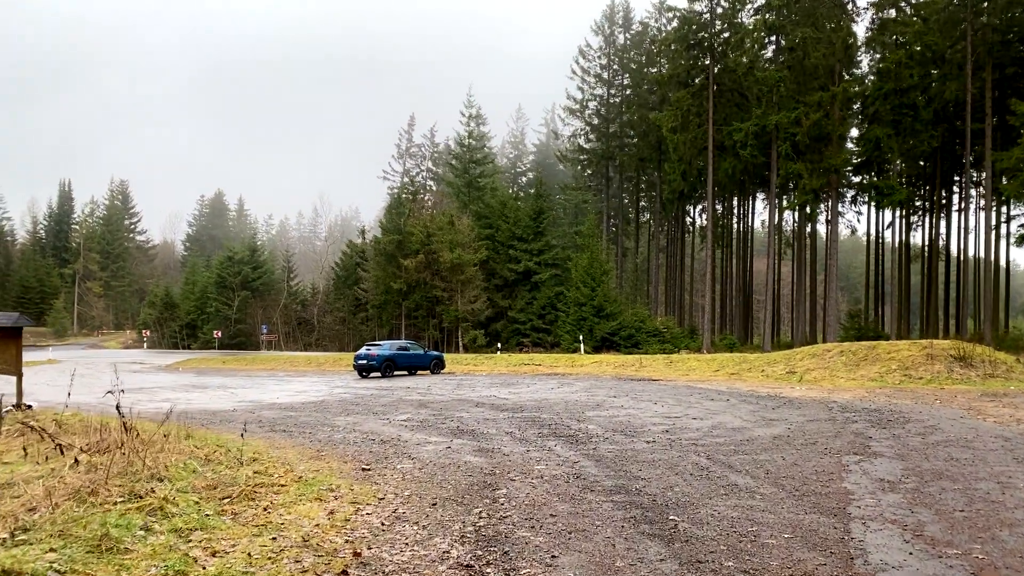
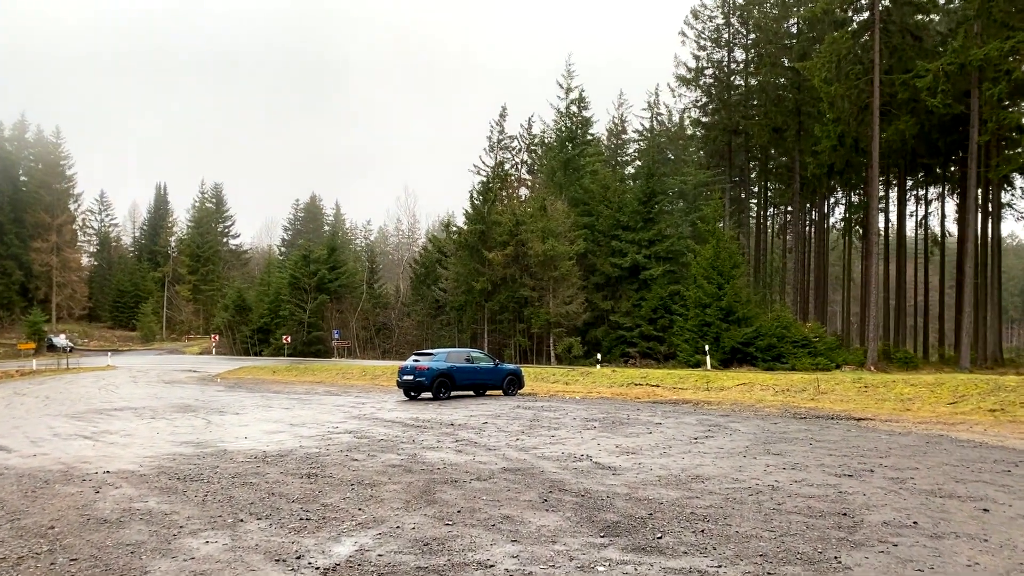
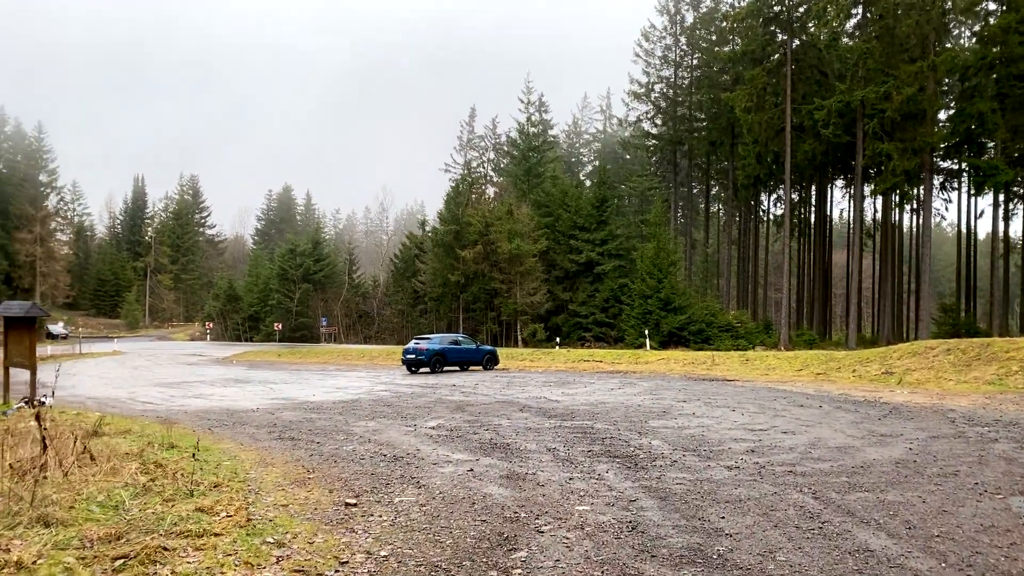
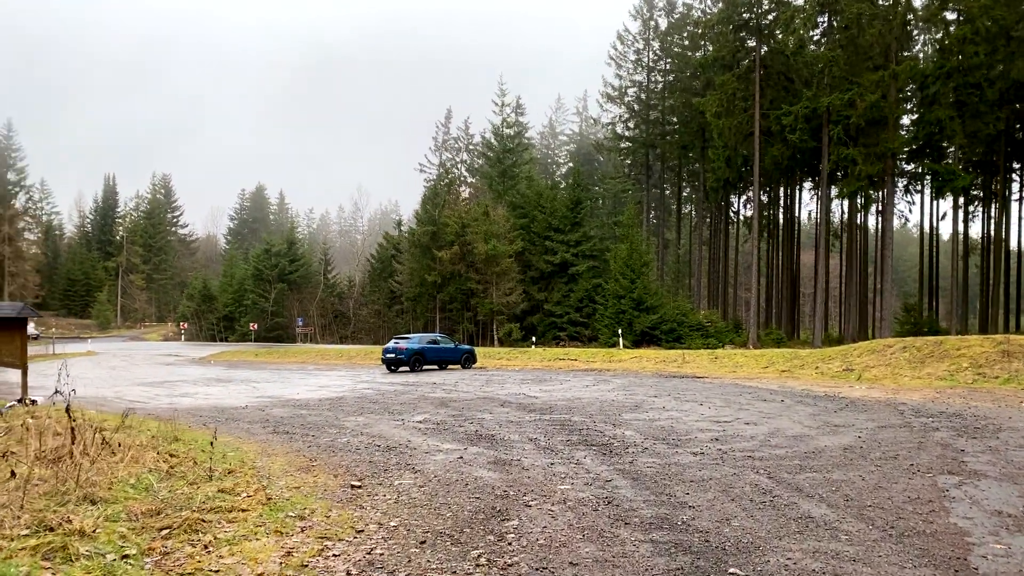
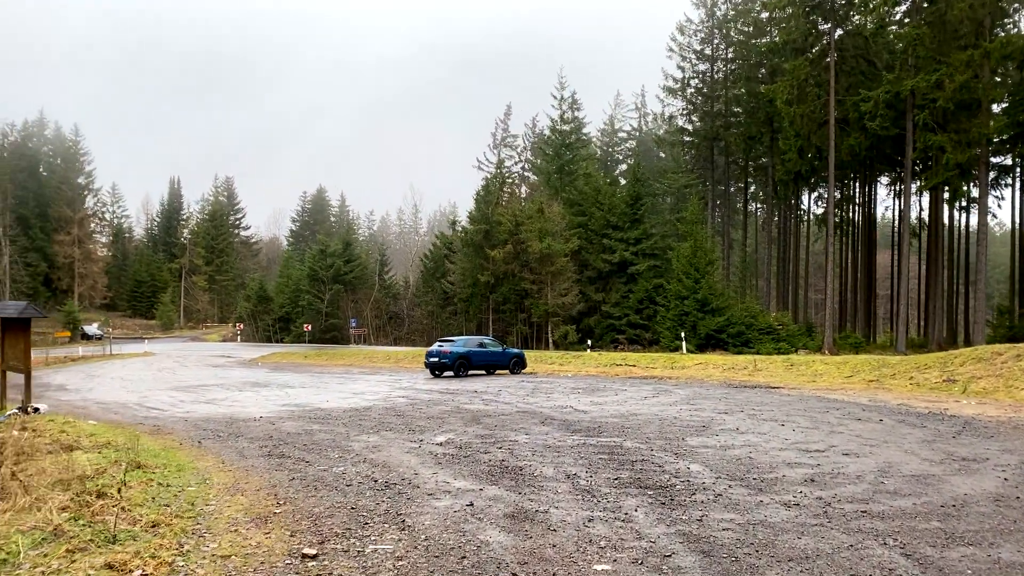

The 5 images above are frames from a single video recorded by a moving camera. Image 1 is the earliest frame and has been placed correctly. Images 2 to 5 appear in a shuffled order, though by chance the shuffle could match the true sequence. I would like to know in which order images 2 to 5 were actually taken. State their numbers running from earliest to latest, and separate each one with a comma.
4, 3, 5, 2
